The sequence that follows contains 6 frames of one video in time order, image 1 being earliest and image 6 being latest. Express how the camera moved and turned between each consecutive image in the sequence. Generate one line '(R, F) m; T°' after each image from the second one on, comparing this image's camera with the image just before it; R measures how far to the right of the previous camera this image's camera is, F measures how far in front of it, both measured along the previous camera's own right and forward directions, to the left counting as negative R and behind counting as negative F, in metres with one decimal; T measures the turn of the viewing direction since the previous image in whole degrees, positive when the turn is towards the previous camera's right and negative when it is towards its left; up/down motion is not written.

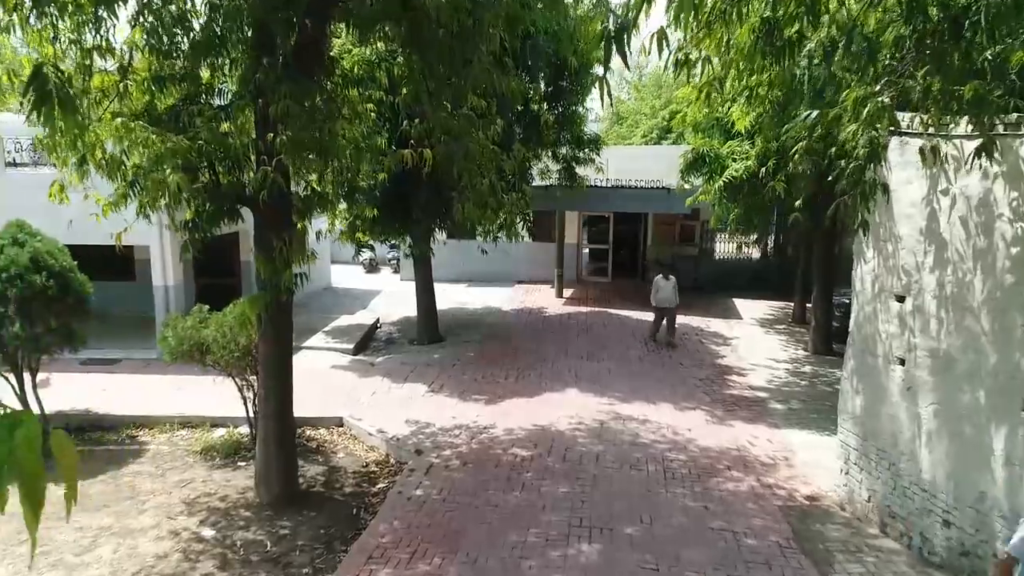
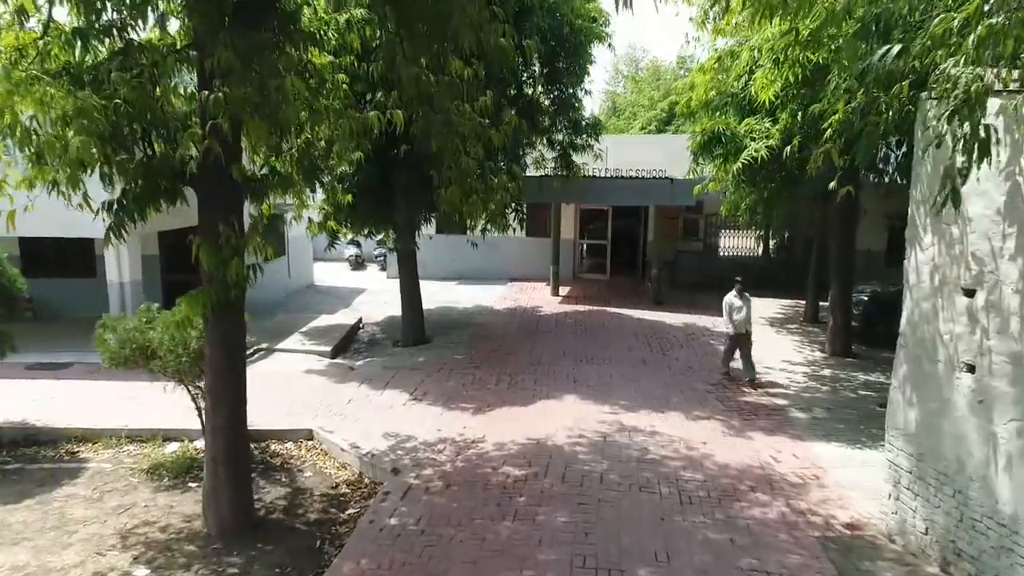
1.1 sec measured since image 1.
(0.0, +0.9) m; 0°
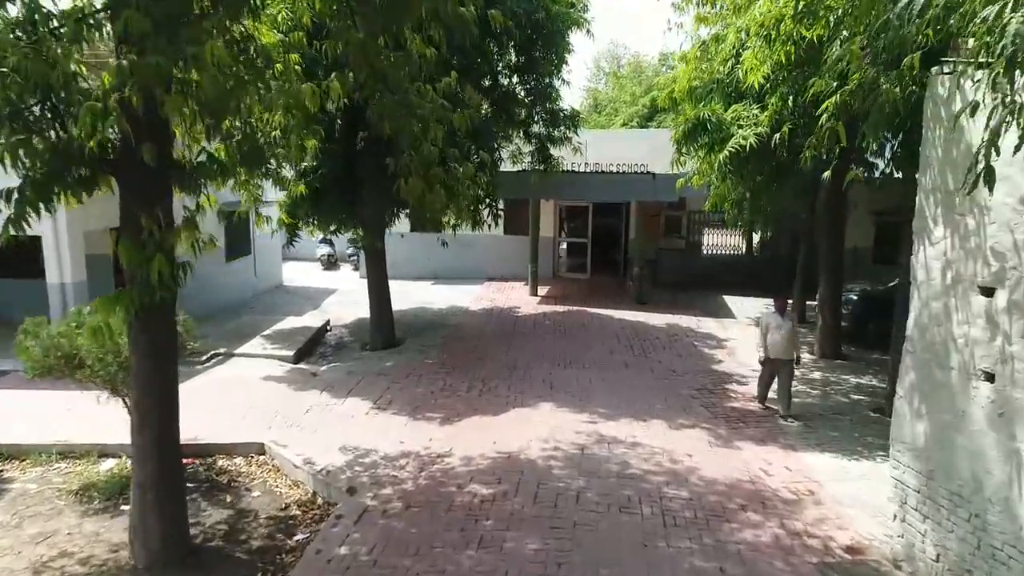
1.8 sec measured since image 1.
(+0.1, +0.6) m; +1°
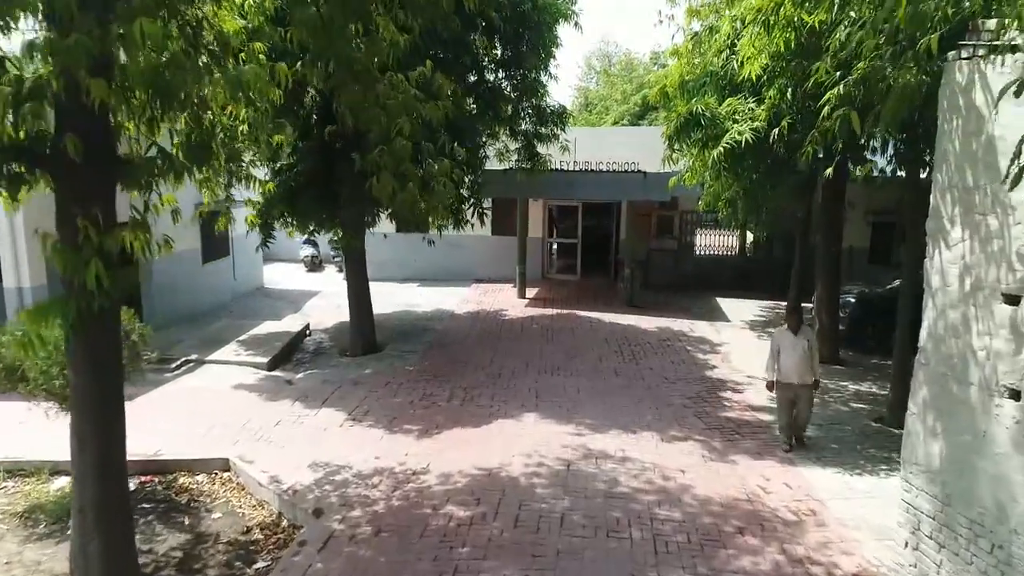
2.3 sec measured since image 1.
(+0.1, +0.4) m; +1°
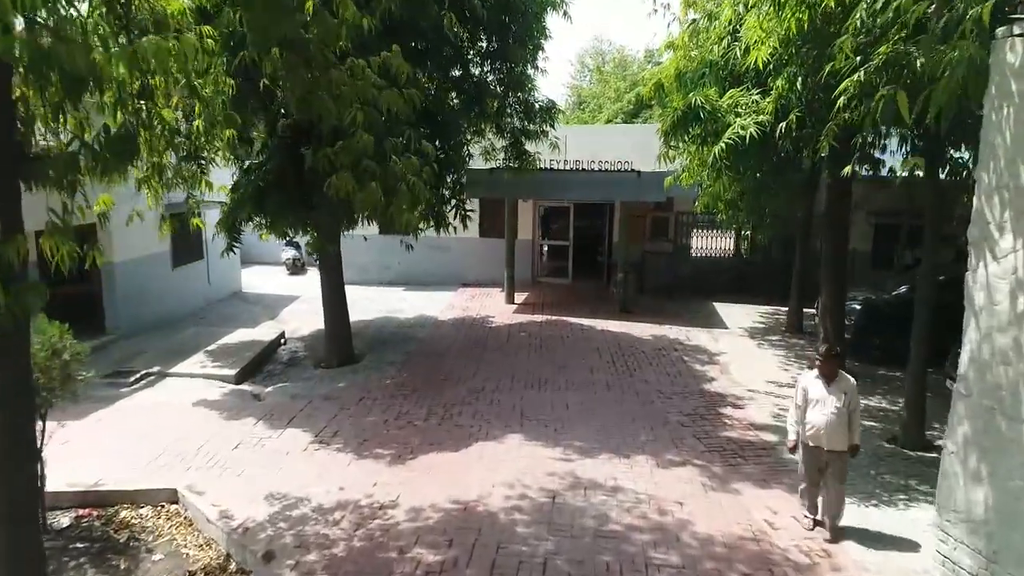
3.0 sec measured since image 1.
(+0.1, +0.6) m; 0°
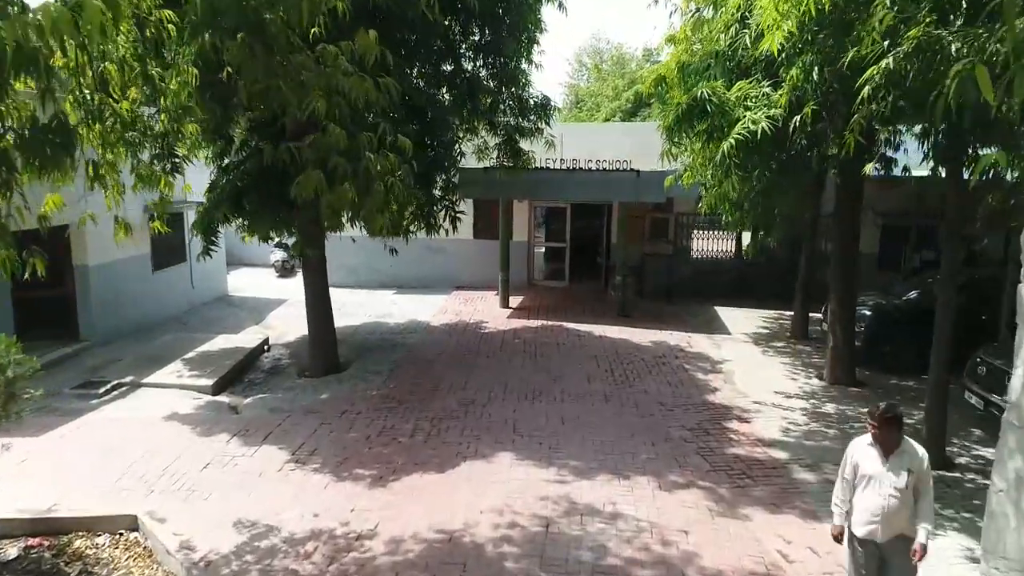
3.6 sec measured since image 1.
(+0.1, +0.5) m; 0°
